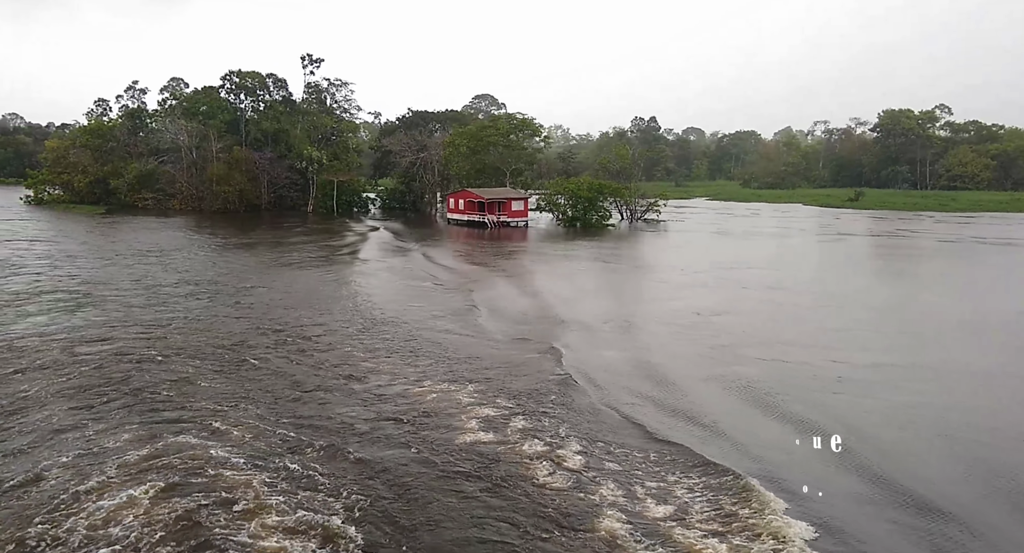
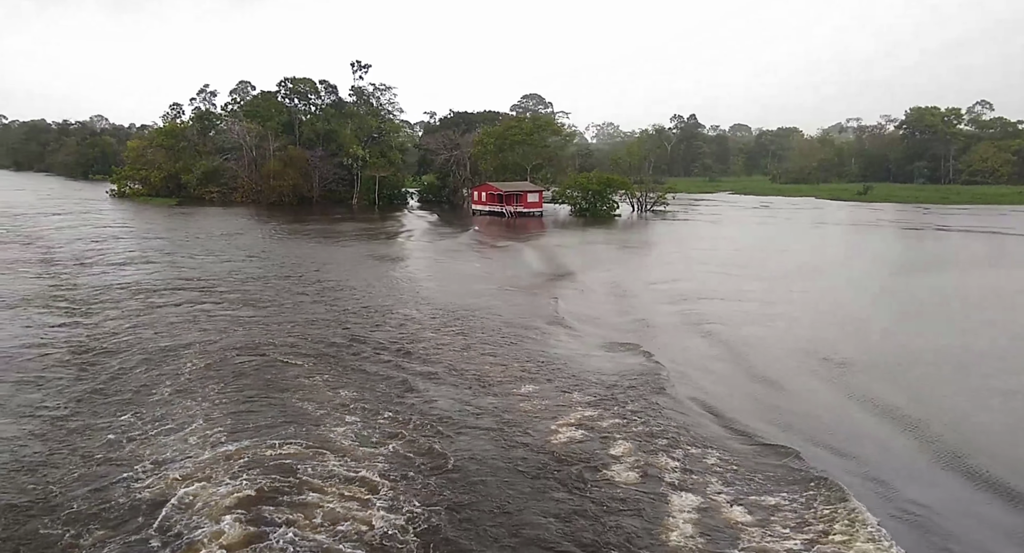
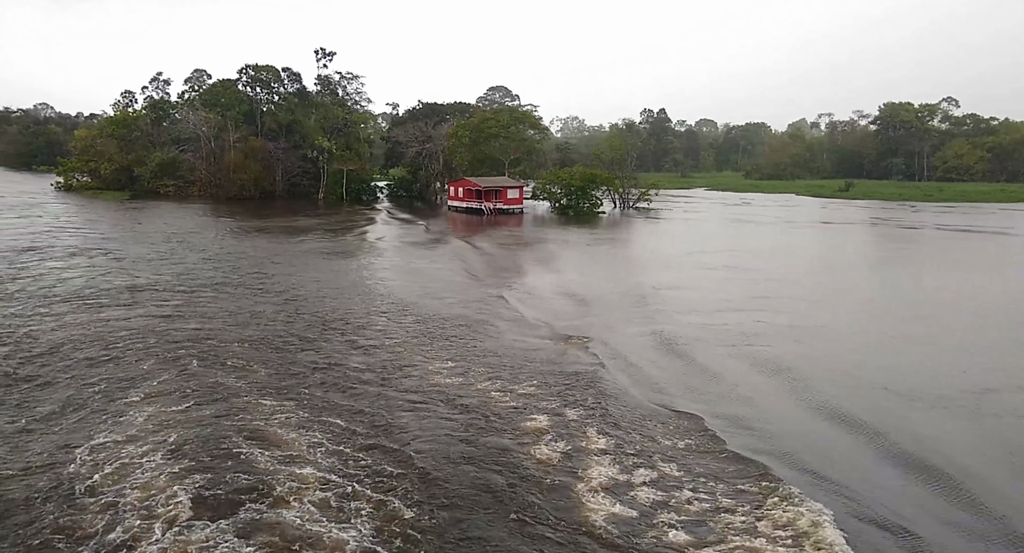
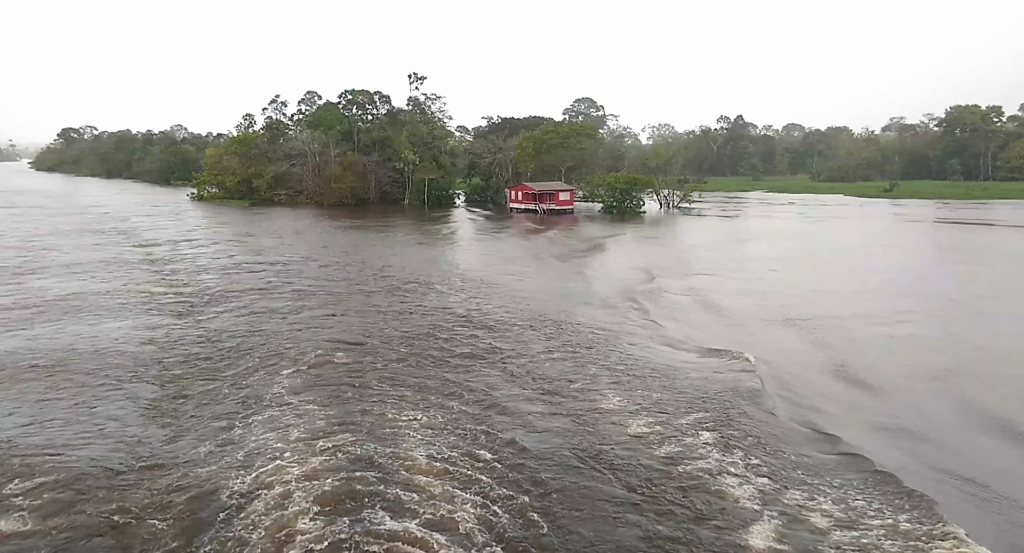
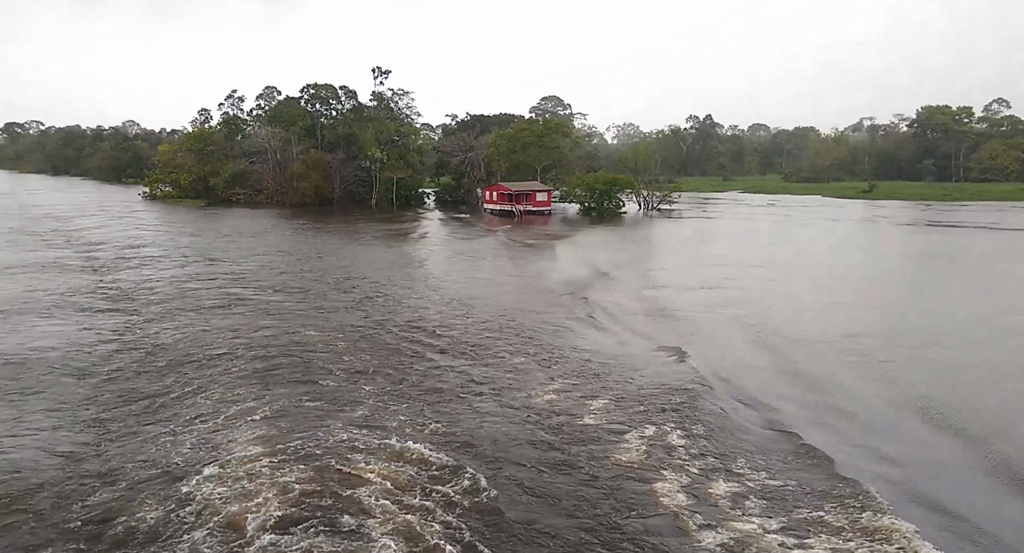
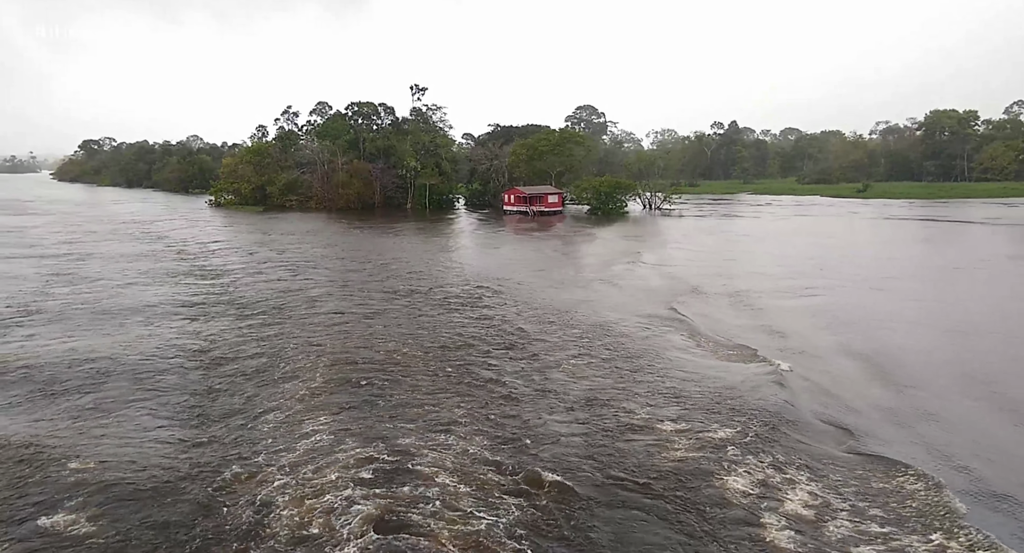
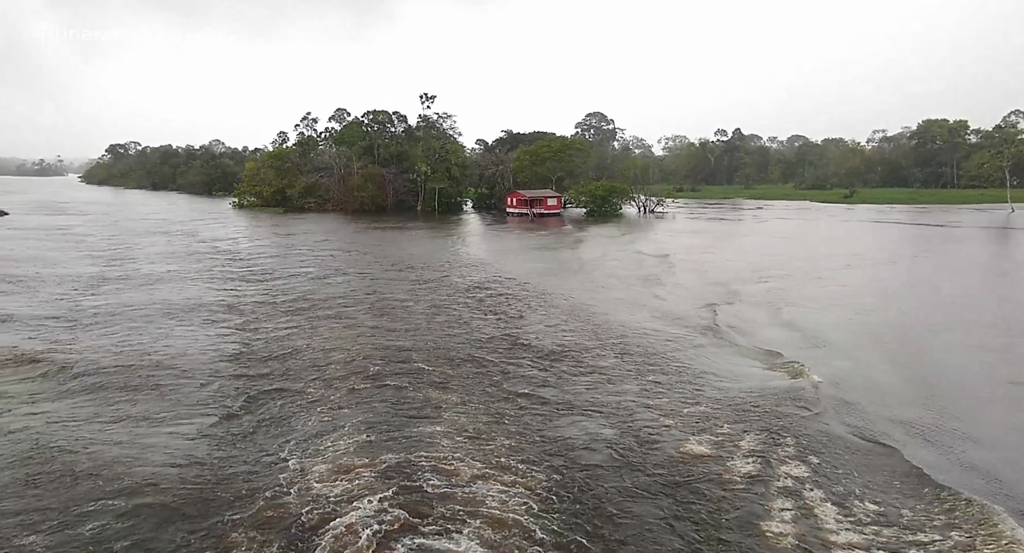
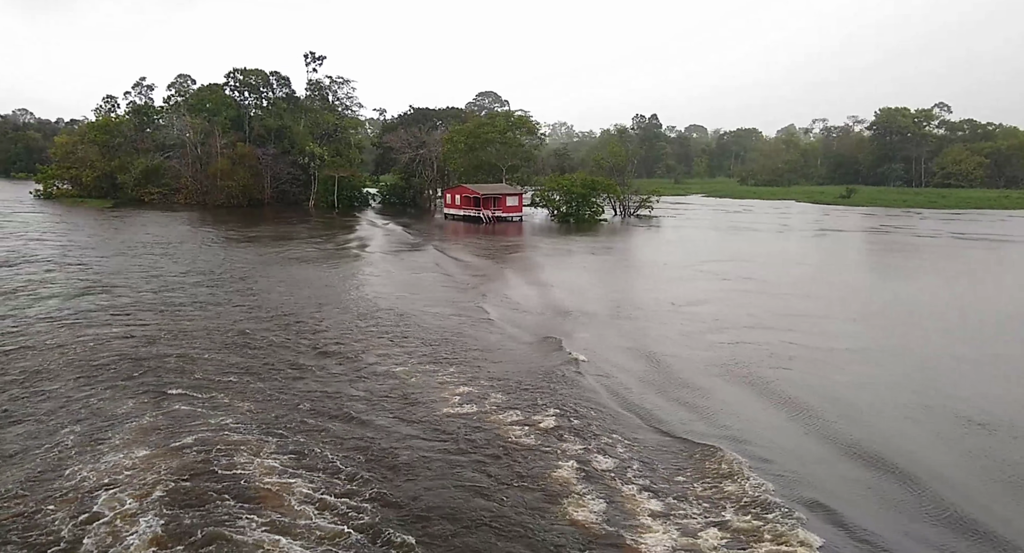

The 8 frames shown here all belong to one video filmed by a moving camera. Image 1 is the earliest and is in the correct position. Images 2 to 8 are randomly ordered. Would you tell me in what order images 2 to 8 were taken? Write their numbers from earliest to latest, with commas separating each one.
8, 3, 2, 5, 4, 6, 7
